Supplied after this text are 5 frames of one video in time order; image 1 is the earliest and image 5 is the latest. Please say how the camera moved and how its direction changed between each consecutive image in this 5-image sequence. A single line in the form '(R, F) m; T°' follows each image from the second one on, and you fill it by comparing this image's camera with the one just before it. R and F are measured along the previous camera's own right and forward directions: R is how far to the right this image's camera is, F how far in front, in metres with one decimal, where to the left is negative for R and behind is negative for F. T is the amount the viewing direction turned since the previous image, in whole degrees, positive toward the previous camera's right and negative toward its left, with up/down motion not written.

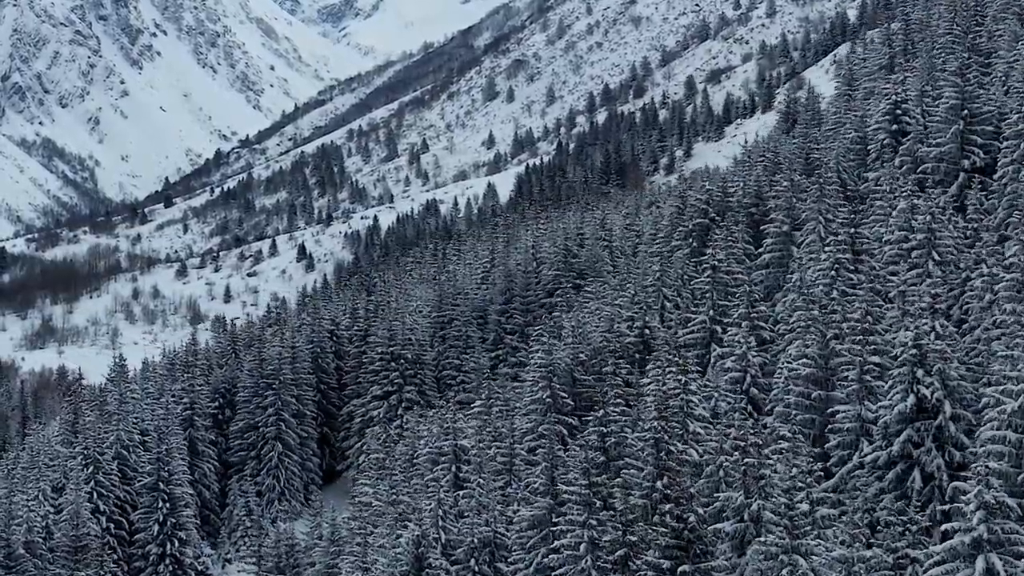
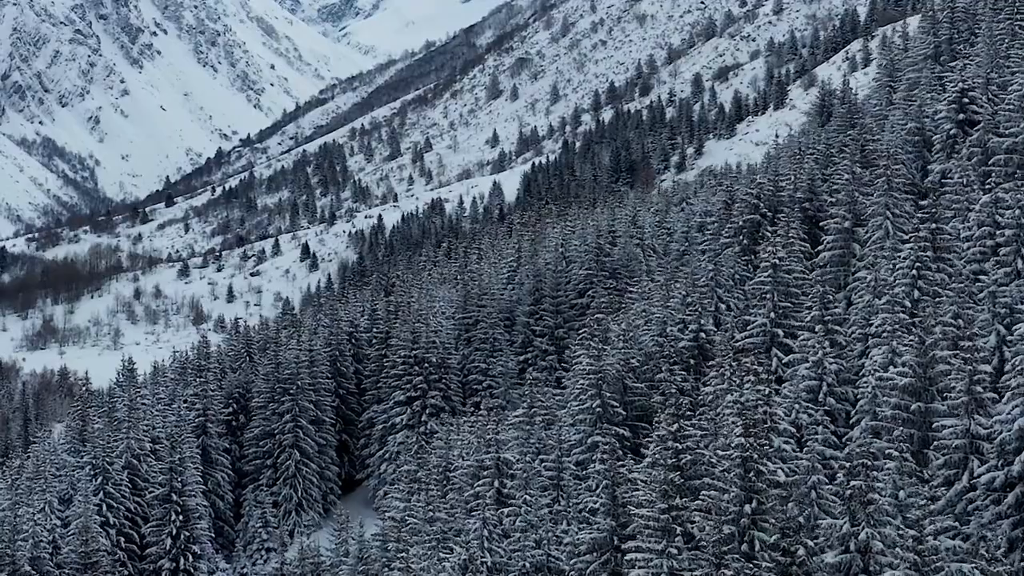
(-2.1, +3.2) m; 0°
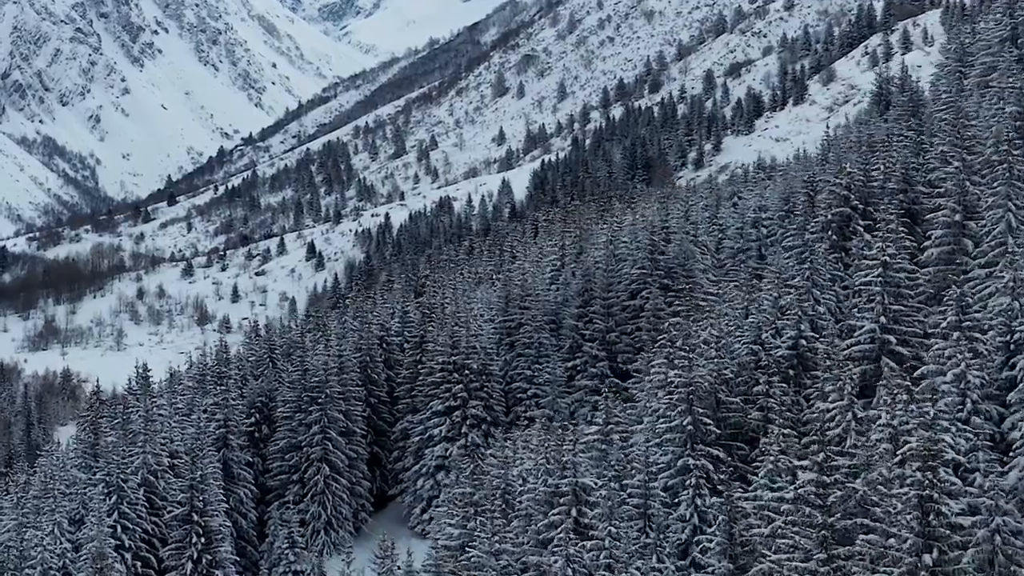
(-3.1, +4.8) m; 0°
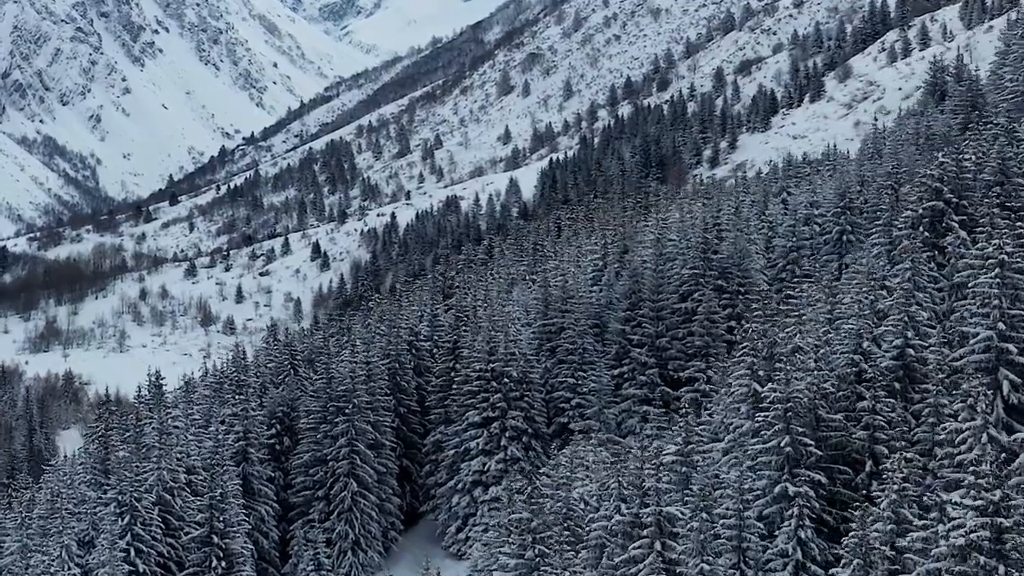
(-2.5, +4.1) m; 0°
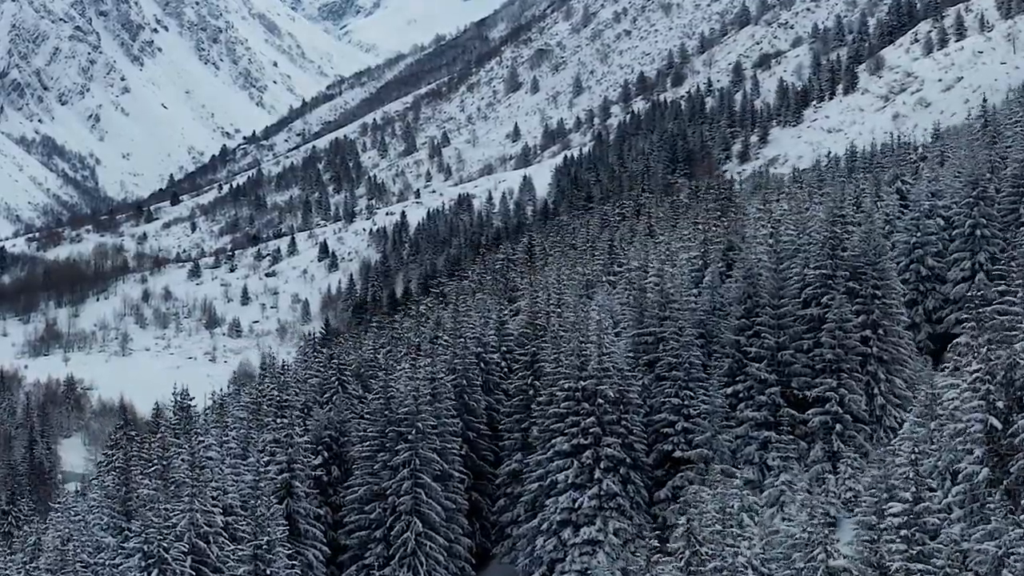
(-4.8, +8.2) m; 0°
